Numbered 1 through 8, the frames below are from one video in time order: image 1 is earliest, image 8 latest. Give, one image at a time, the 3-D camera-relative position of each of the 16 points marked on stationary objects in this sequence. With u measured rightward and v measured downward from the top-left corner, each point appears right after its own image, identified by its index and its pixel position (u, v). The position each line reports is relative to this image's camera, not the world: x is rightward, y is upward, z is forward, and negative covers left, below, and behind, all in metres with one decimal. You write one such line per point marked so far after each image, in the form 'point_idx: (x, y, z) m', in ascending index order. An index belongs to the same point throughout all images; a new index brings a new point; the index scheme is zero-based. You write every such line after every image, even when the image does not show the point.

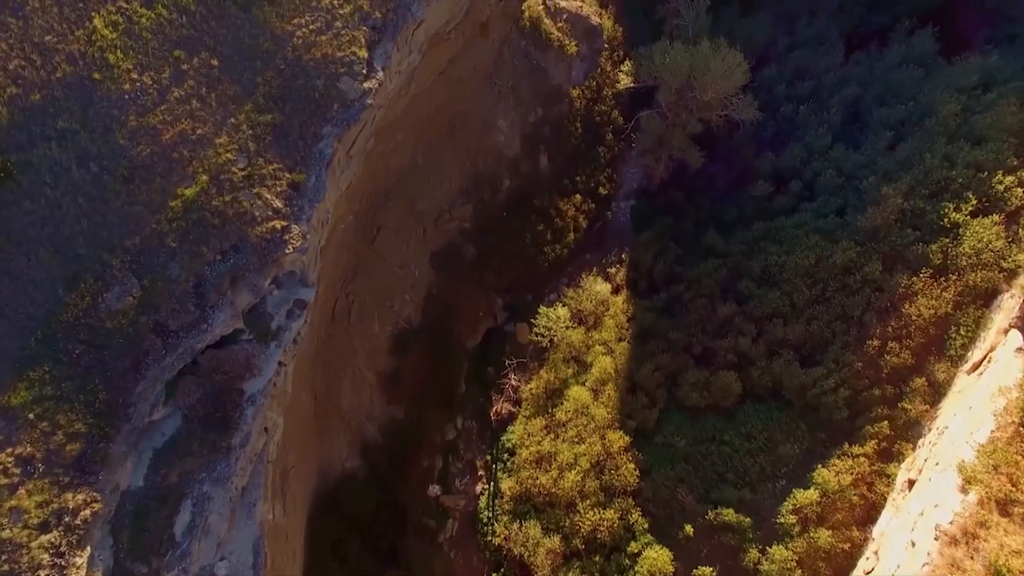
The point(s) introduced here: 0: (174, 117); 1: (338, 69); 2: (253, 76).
0: (-2.5, +1.2, +8.1) m
1: (-1.4, +1.7, +8.7) m
2: (-2.0, +1.6, +8.5) m
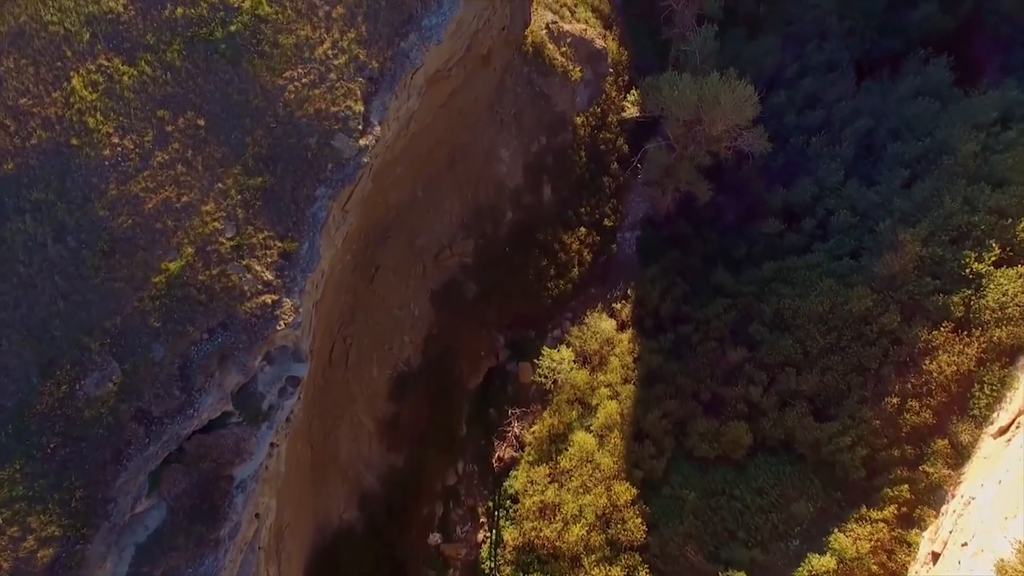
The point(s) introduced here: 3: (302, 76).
0: (-2.4, +0.7, +7.6) m
1: (-1.3, +1.2, +8.3) m
2: (-1.9, +1.1, +8.0) m
3: (-1.6, +1.6, +8.4) m
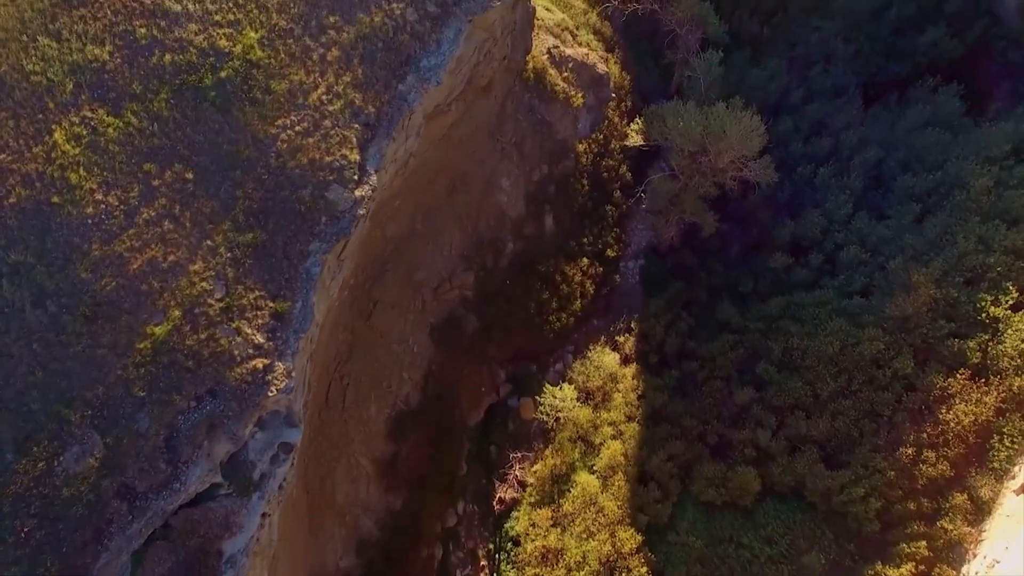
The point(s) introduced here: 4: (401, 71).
0: (-2.4, +0.3, +7.3) m
1: (-1.3, +0.8, +7.9) m
2: (-1.9, +0.7, +7.7) m
3: (-1.6, +1.2, +8.1) m
4: (-0.9, +1.7, +8.9) m
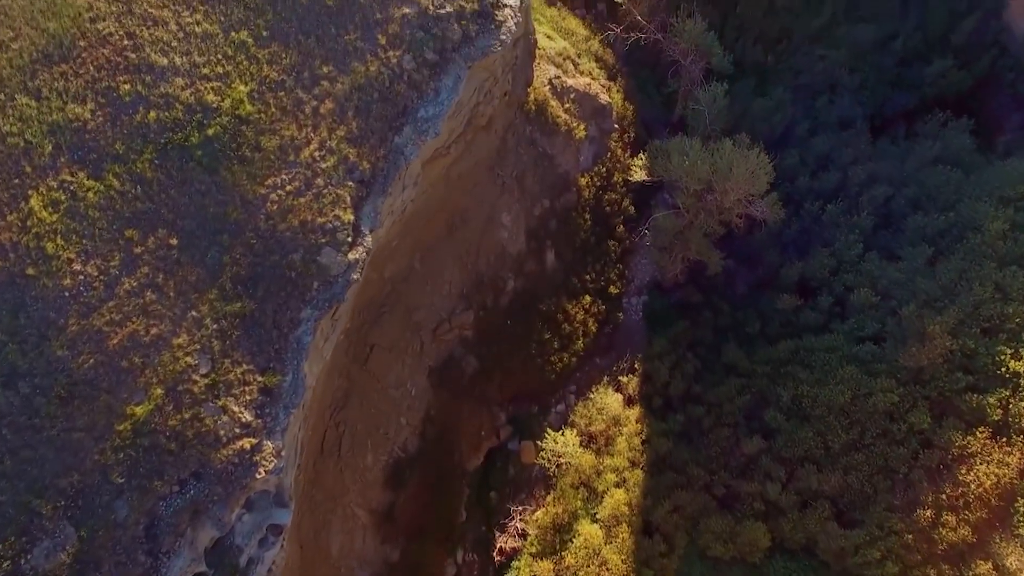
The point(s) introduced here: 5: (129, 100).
0: (-2.4, -0.2, +6.9) m
1: (-1.3, +0.3, +7.5) m
2: (-1.9, +0.2, +7.3) m
3: (-1.6, +0.7, +7.7) m
4: (-0.9, +1.3, +8.6) m
5: (-2.6, +1.3, +7.6) m
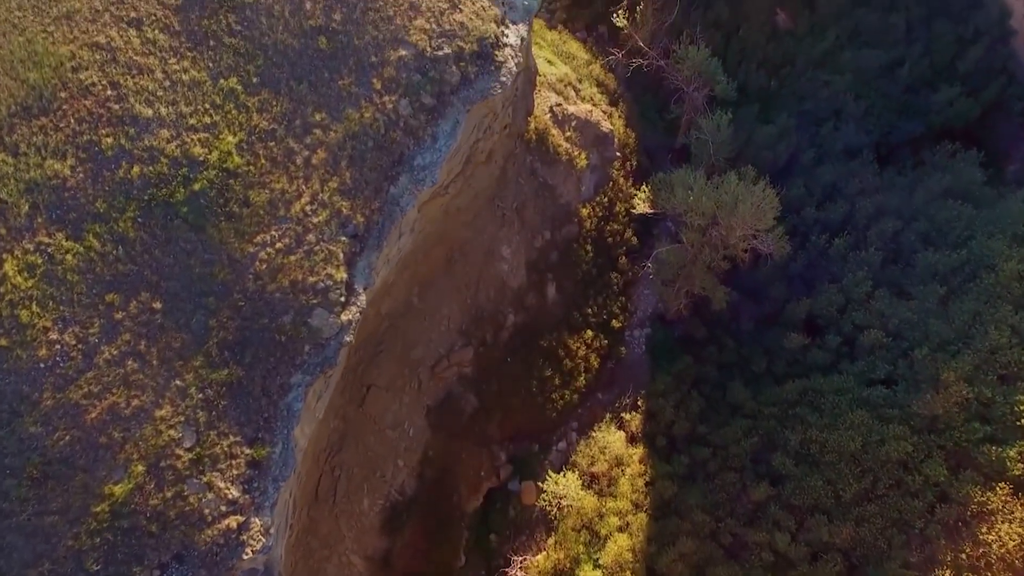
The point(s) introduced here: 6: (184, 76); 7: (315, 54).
0: (-2.4, -0.6, +6.5) m
1: (-1.3, -0.1, +7.2) m
2: (-1.9, -0.2, +7.0) m
3: (-1.6, +0.3, +7.4) m
4: (-0.9, +0.9, +8.2) m
5: (-2.6, +0.9, +7.3) m
6: (-2.3, +1.5, +7.8) m
7: (-1.5, +1.8, +8.4) m
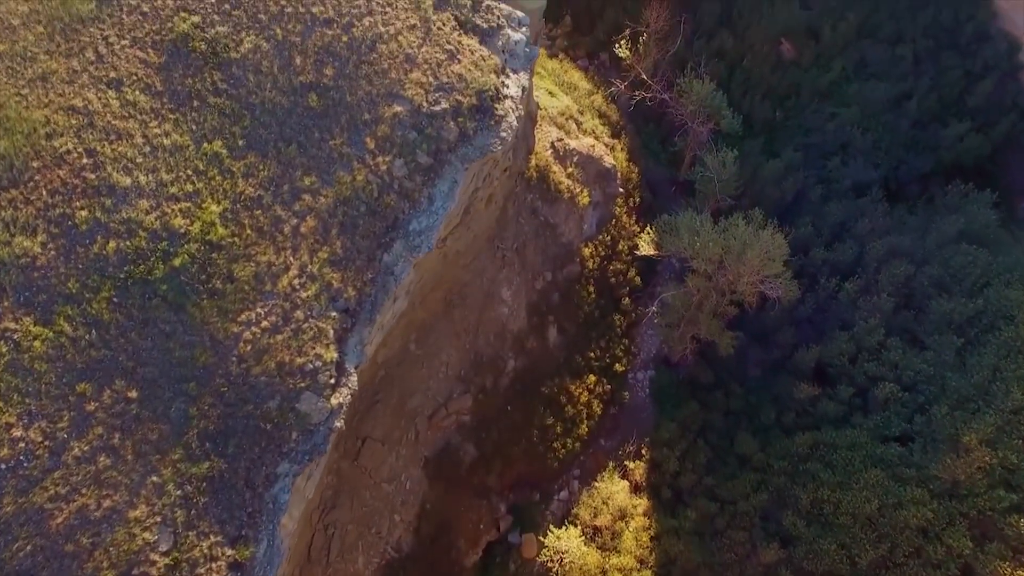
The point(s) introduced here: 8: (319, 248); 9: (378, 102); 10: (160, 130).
0: (-2.4, -1.1, +6.1) m
1: (-1.3, -0.6, +6.7) m
2: (-1.9, -0.7, +6.5) m
3: (-1.5, -0.2, +6.9) m
4: (-0.9, +0.3, +7.8) m
5: (-2.6, +0.4, +6.8) m
6: (-2.3, +1.0, +7.4) m
7: (-1.5, +1.3, +8.0) m
8: (-1.3, +0.3, +7.4) m
9: (-1.0, +1.4, +8.2) m
10: (-2.3, +1.1, +7.4) m
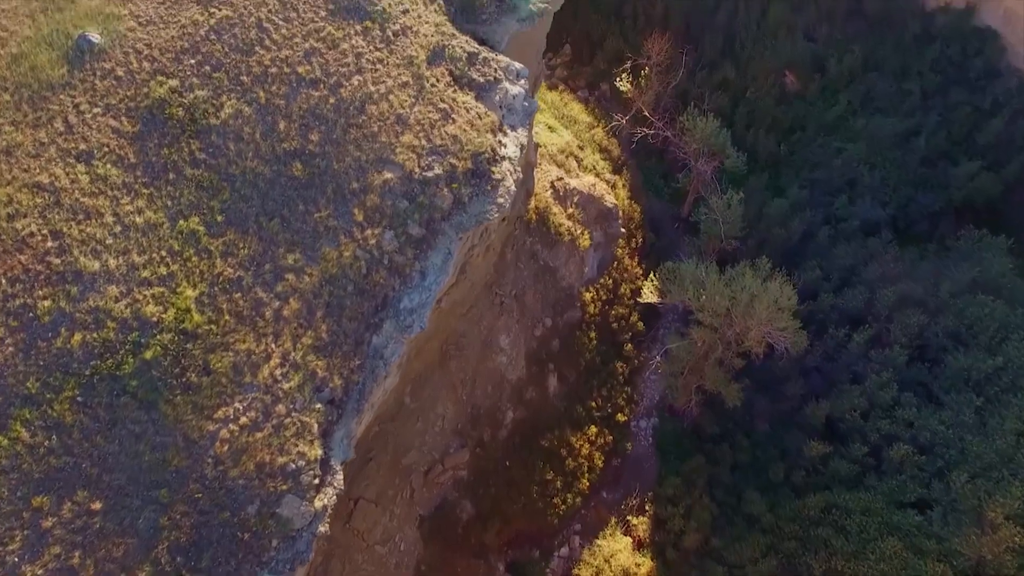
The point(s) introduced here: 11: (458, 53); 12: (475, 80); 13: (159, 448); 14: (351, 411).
0: (-2.4, -1.6, +5.6) m
1: (-1.3, -1.1, +6.2) m
2: (-1.9, -1.2, +6.0) m
3: (-1.6, -0.7, +6.4) m
4: (-0.9, -0.2, +7.3) m
5: (-2.6, -0.2, +6.3) m
6: (-2.3, +0.4, +6.9) m
7: (-1.5, +0.7, +7.5) m
8: (-1.3, -0.3, +6.9) m
9: (-1.0, +0.8, +7.7) m
10: (-2.4, +0.5, +6.9) m
11: (-0.4, +1.8, +8.3) m
12: (-0.3, +1.5, +8.3) m
13: (-1.9, -0.9, +6.1) m
14: (-1.0, -0.8, +6.8) m
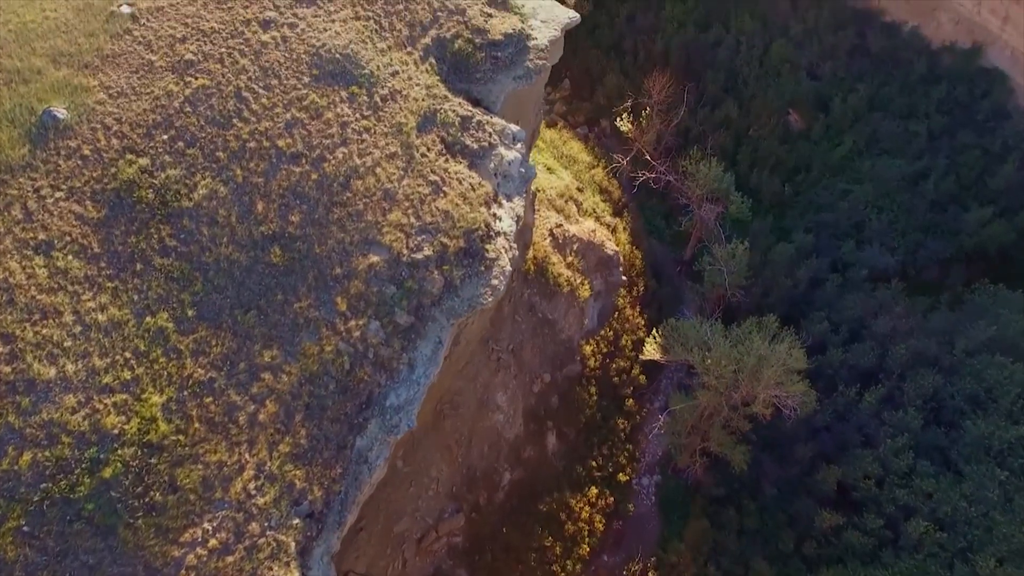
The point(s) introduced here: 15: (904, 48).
0: (-2.4, -2.2, +5.0) m
1: (-1.3, -1.7, +5.6) m
2: (-1.9, -1.8, +5.4) m
3: (-1.6, -1.3, +5.8) m
4: (-0.9, -0.8, +6.7) m
5: (-2.6, -0.8, +5.8) m
6: (-2.3, -0.2, +6.3) m
7: (-1.5, +0.1, +6.9) m
8: (-1.3, -0.9, +6.4) m
9: (-1.0, +0.2, +7.1) m
10: (-2.4, -0.1, +6.4) m
11: (-0.4, +1.2, +7.8) m
12: (-0.3, +0.9, +7.8) m
13: (-2.0, -1.5, +5.6) m
14: (-1.0, -1.4, +6.2) m
15: (+4.1, +2.4, +11.5) m
